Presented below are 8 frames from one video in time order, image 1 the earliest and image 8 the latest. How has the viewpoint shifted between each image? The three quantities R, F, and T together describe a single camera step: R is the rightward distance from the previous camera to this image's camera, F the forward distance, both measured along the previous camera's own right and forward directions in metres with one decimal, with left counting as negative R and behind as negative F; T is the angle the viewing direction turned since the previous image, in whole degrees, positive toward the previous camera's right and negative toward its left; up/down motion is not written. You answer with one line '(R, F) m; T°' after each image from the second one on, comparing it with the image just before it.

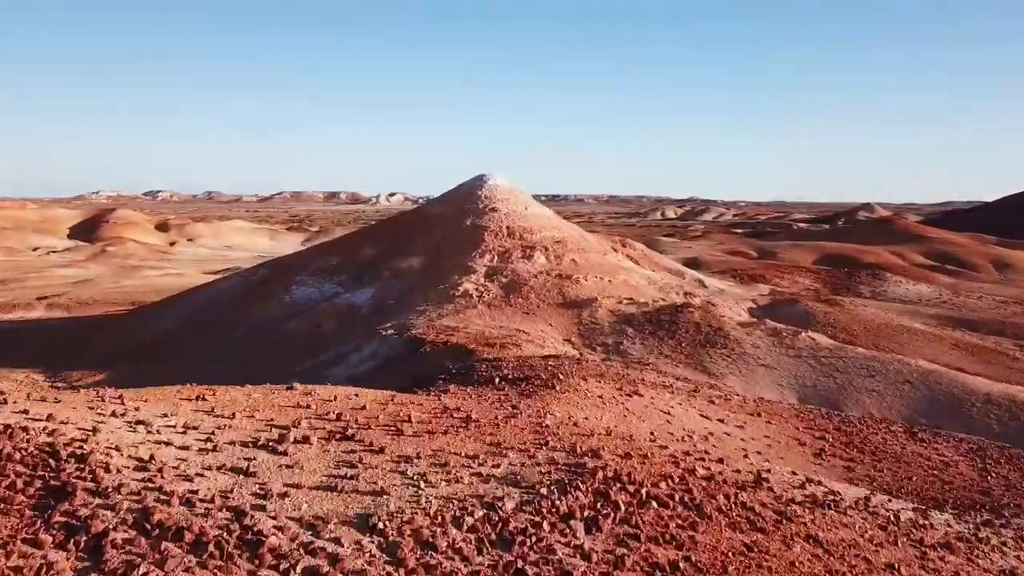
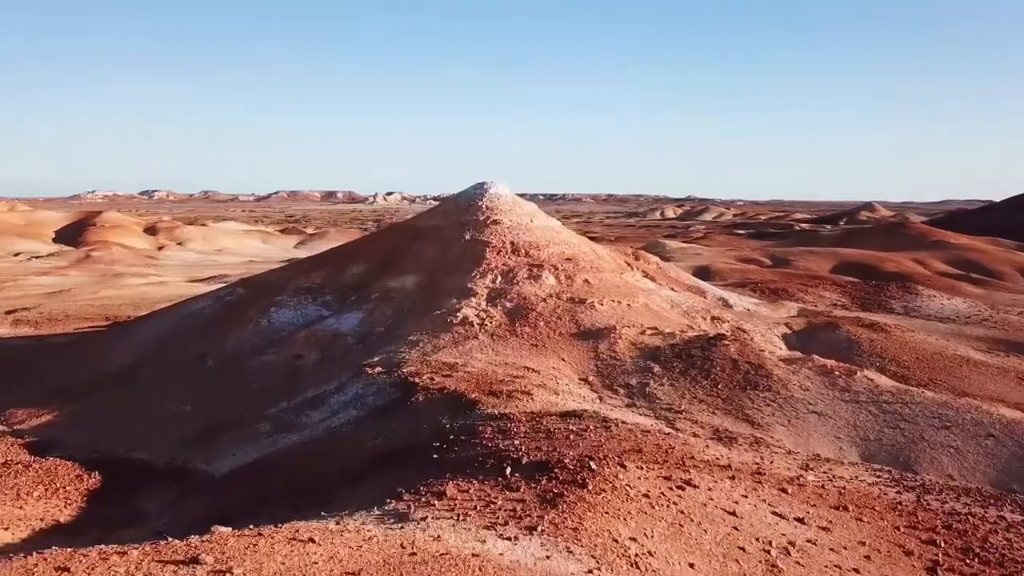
(-0.1, +1.9) m; 0°
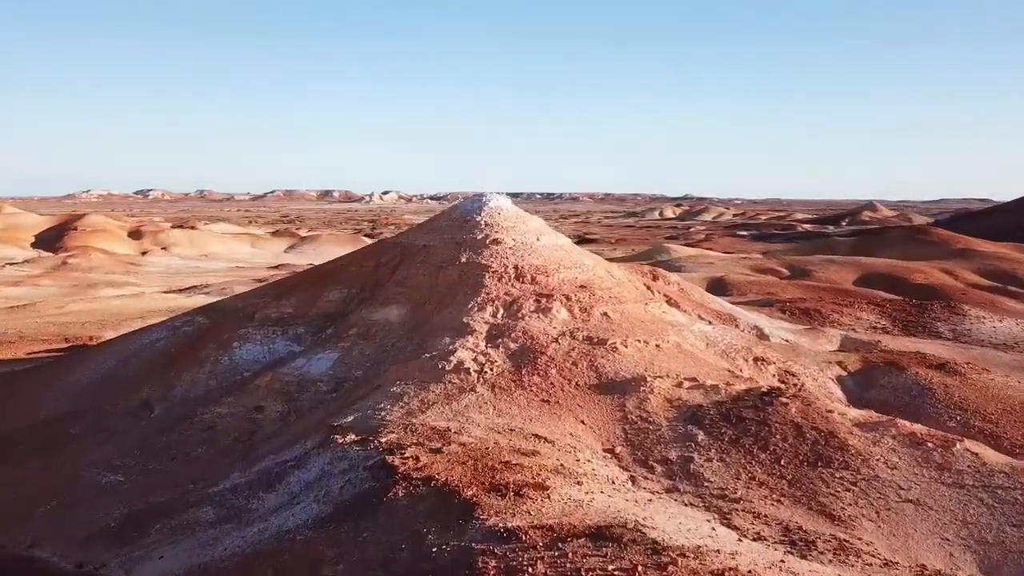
(-0.1, +2.5) m; 0°
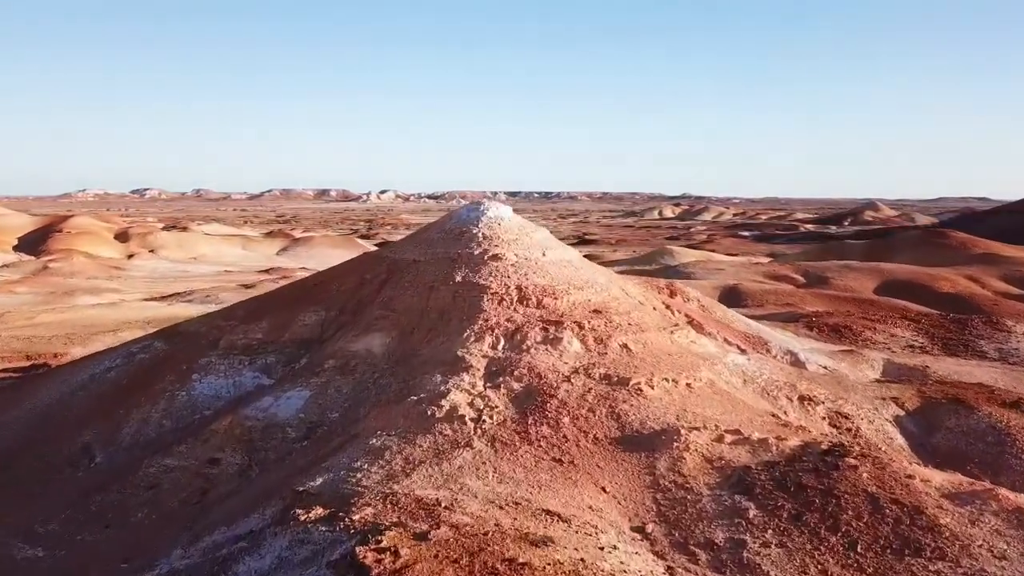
(-0.1, +1.9) m; 0°
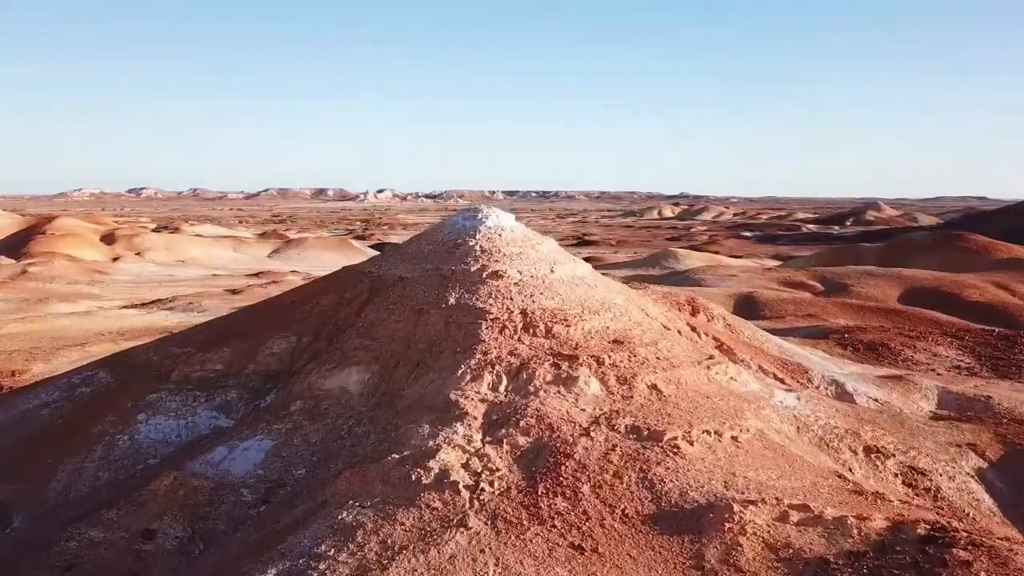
(-0.1, +1.9) m; 0°
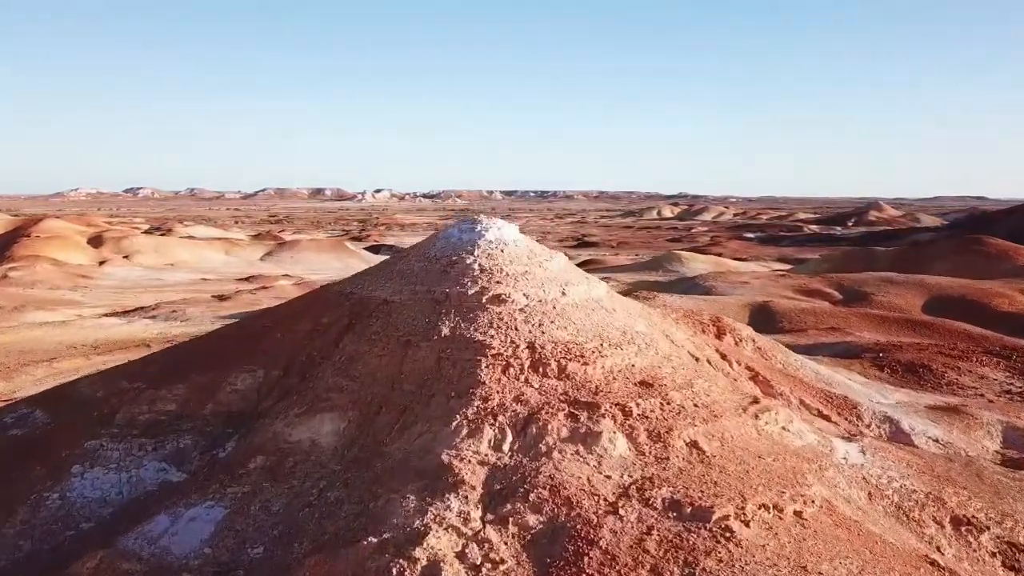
(-0.1, +1.7) m; 0°
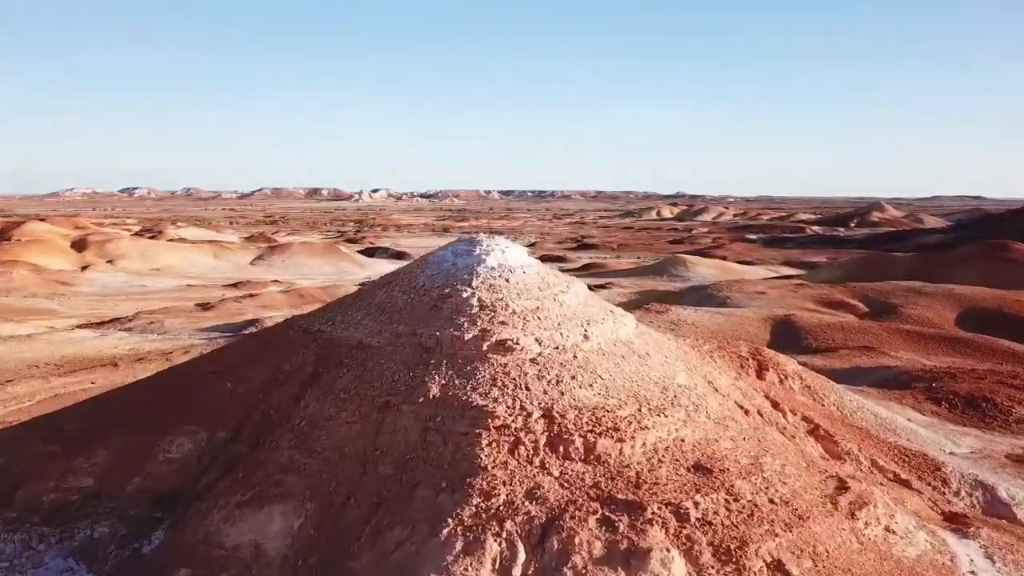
(-0.1, +2.0) m; 0°
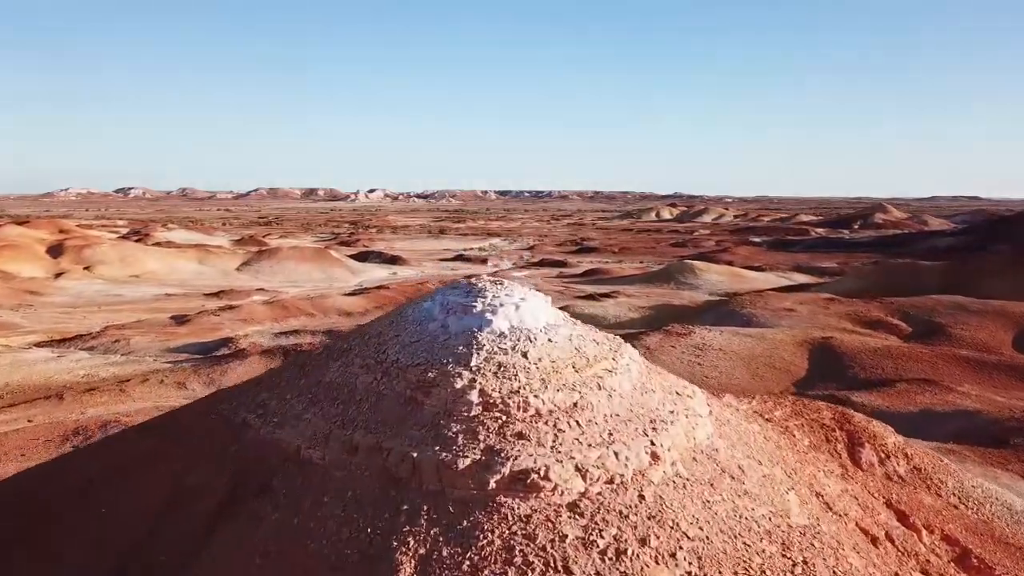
(-0.1, +2.8) m; 0°
